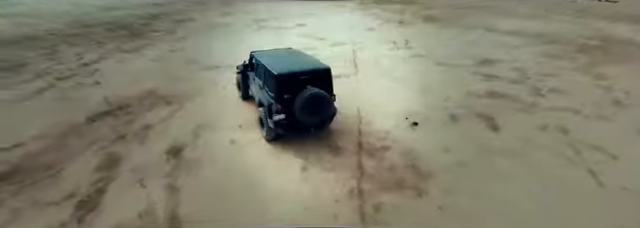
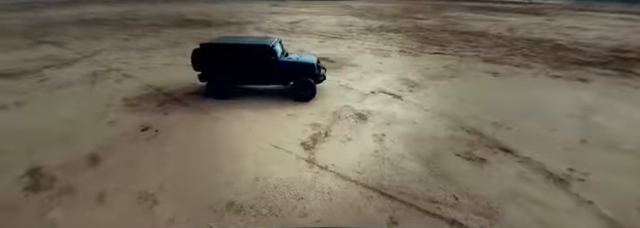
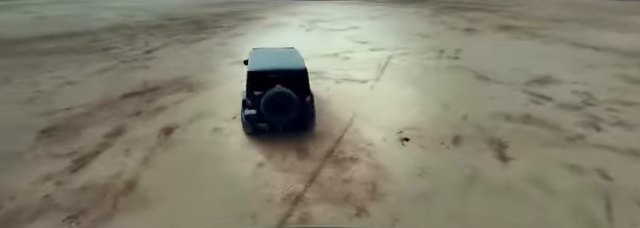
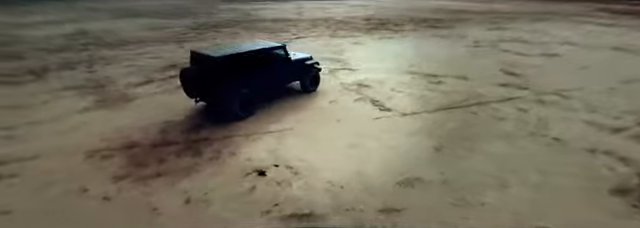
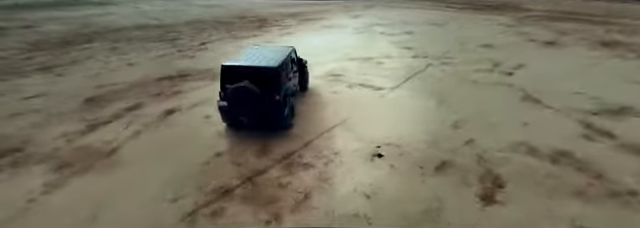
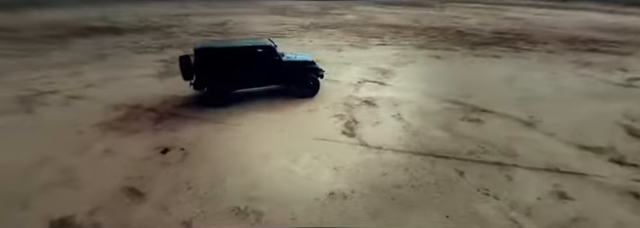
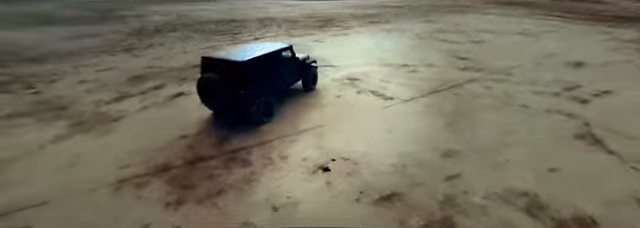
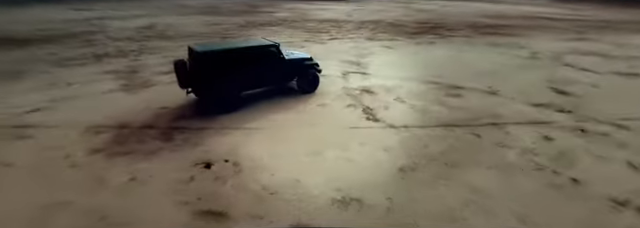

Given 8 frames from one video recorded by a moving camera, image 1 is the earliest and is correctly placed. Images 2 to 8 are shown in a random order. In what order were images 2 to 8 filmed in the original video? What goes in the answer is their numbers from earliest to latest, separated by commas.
3, 5, 7, 4, 8, 6, 2
